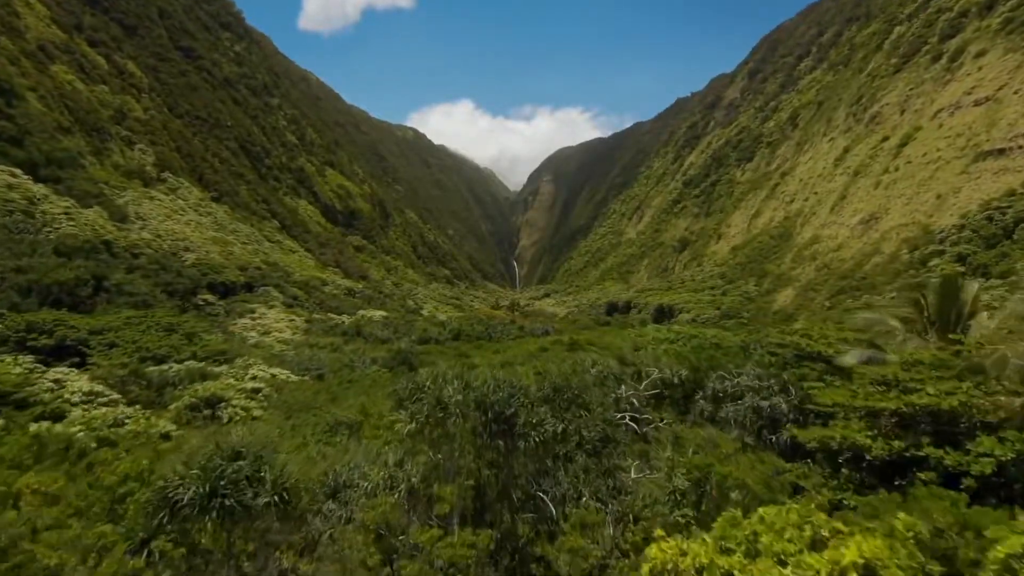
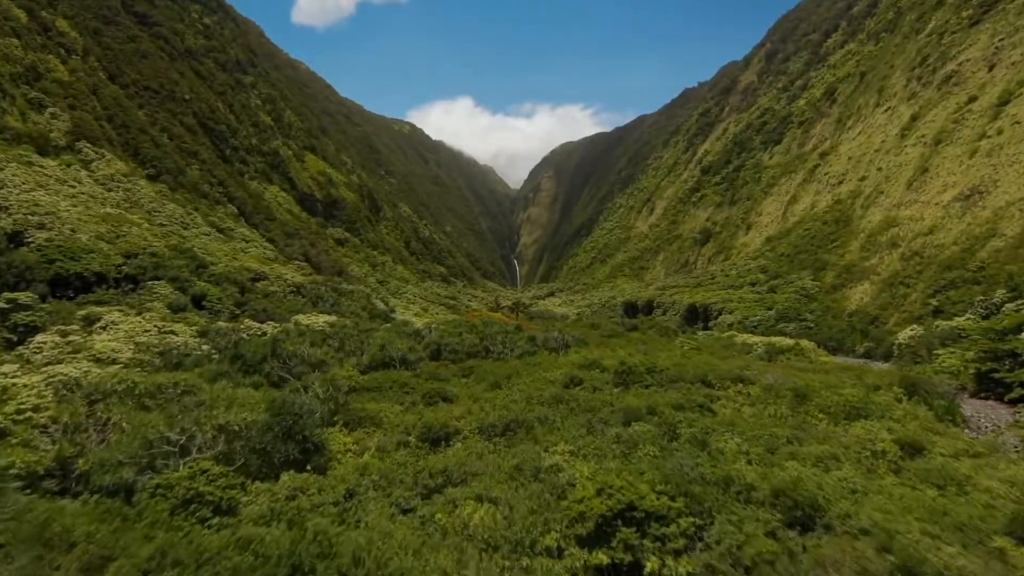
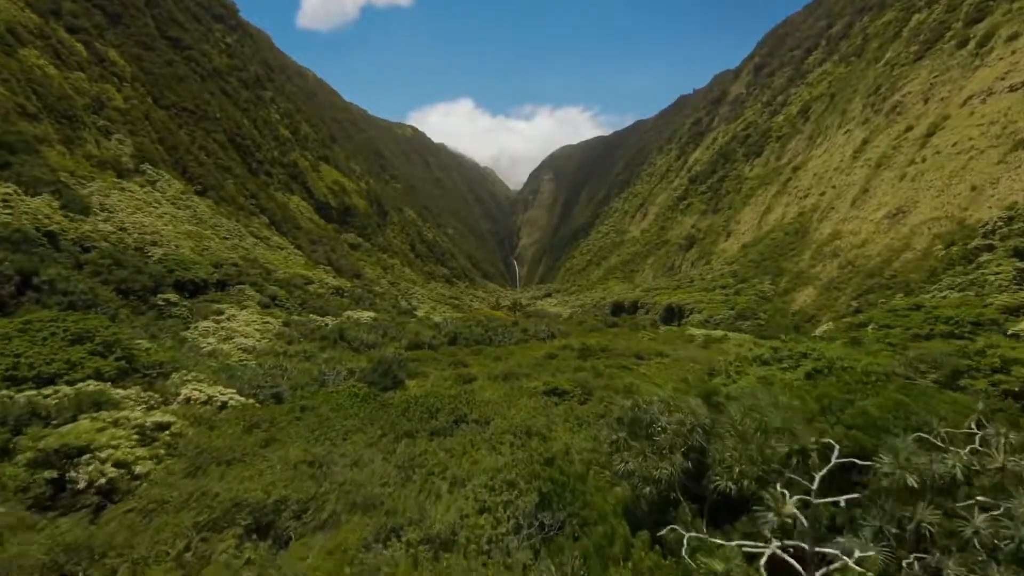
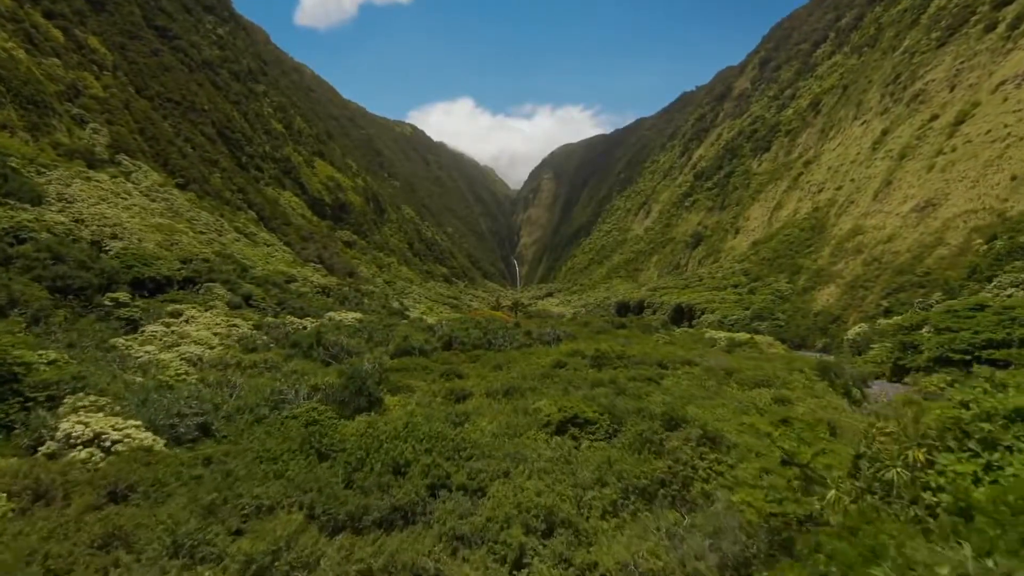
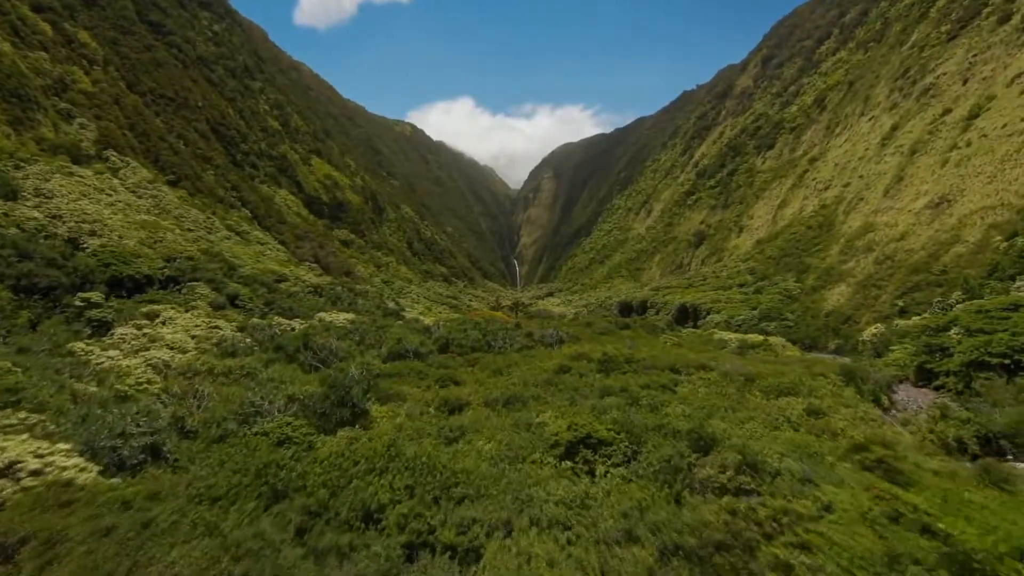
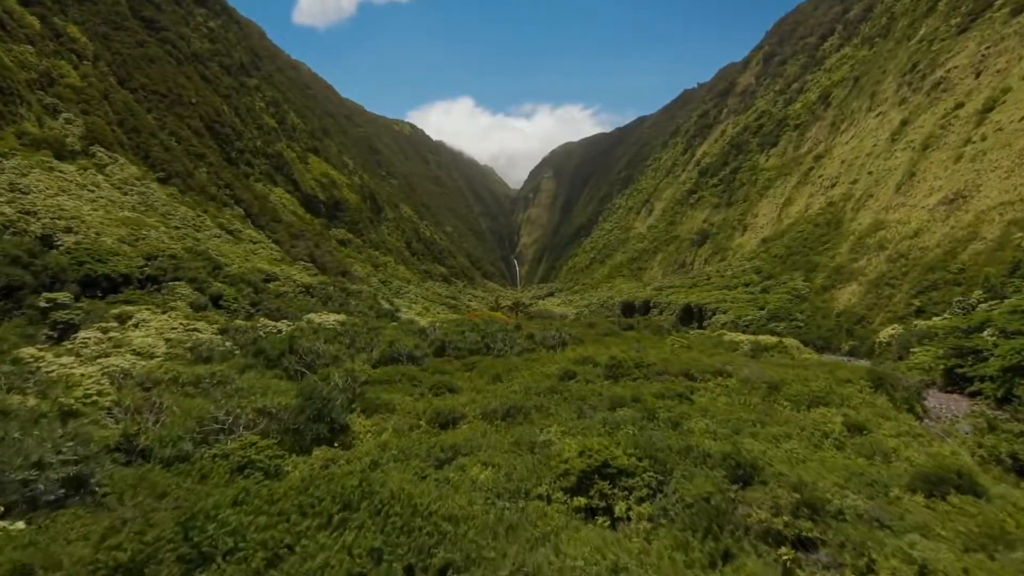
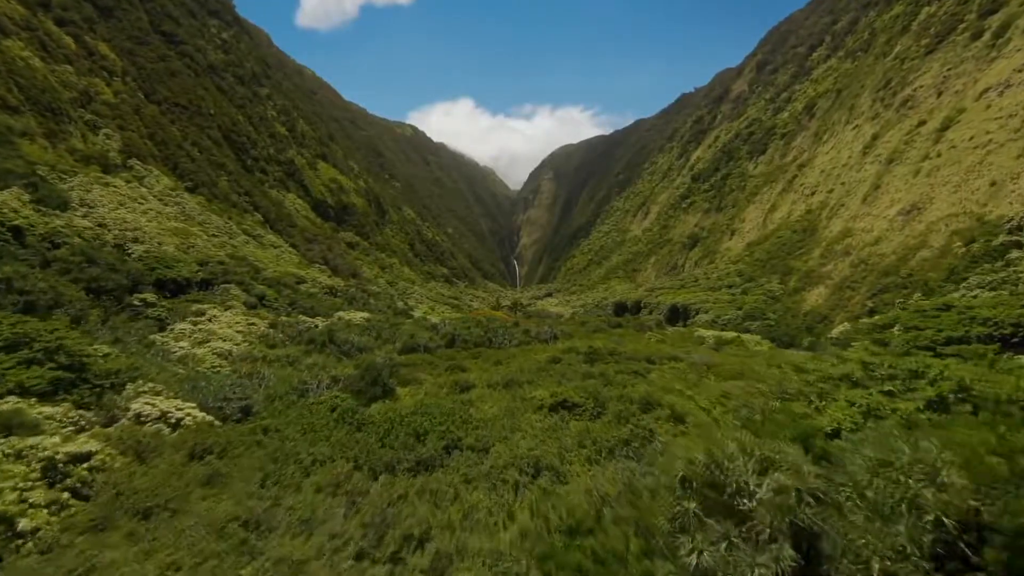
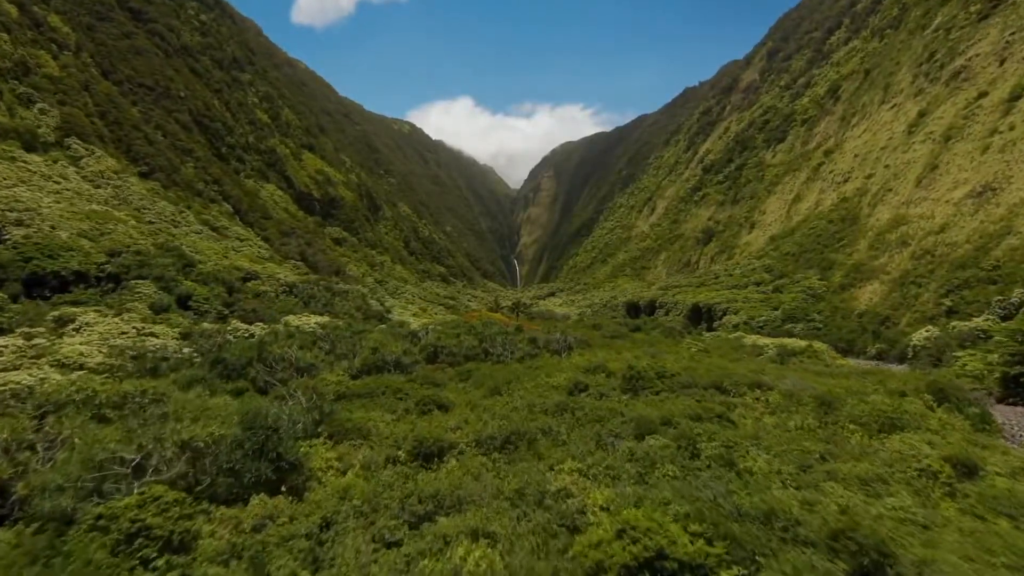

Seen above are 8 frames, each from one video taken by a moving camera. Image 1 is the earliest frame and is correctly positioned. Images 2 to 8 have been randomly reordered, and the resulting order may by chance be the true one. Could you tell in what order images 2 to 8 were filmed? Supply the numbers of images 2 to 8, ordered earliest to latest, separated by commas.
3, 7, 4, 5, 6, 2, 8
